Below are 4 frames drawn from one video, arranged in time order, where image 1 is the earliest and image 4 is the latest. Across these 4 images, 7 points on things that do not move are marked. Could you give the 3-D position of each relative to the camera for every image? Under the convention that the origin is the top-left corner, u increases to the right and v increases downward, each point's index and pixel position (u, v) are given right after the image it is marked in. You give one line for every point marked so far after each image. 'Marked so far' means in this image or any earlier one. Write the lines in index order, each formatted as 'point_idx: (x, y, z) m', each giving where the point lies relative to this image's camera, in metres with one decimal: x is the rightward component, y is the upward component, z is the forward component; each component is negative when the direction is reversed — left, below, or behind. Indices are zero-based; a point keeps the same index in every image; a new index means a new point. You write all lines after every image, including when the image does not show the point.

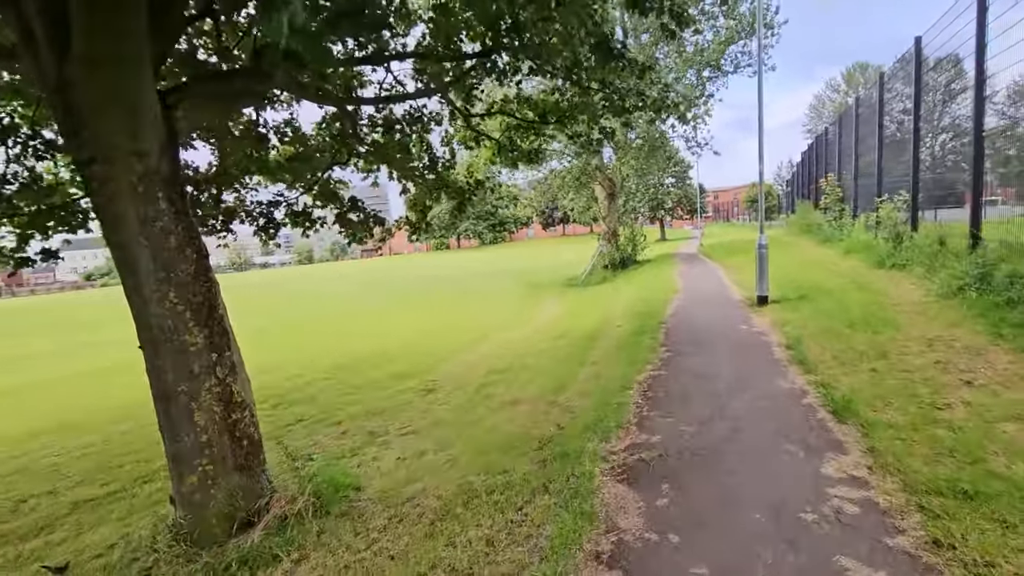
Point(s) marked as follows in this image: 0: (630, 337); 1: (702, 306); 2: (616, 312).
0: (+1.8, -0.8, +7.9) m
1: (+3.6, -0.3, +9.6) m
2: (+2.4, -0.6, +11.8) m
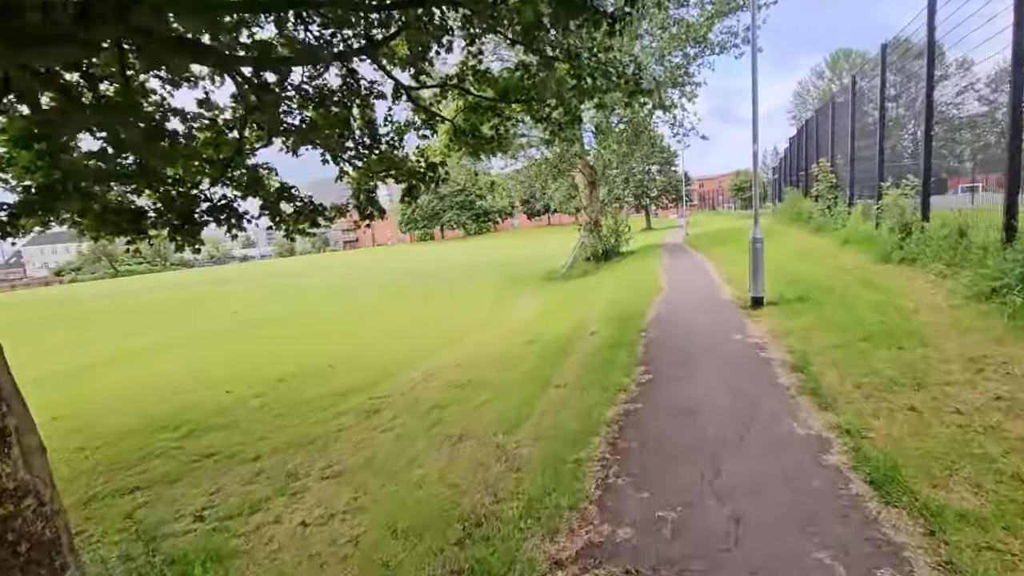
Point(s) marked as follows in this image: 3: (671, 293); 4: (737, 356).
0: (+1.2, -0.8, +6.7) m
1: (+3.0, -0.3, +8.4) m
2: (+1.7, -0.5, +10.5) m
3: (+3.1, -0.1, +9.9) m
4: (+2.5, -0.8, +5.6) m
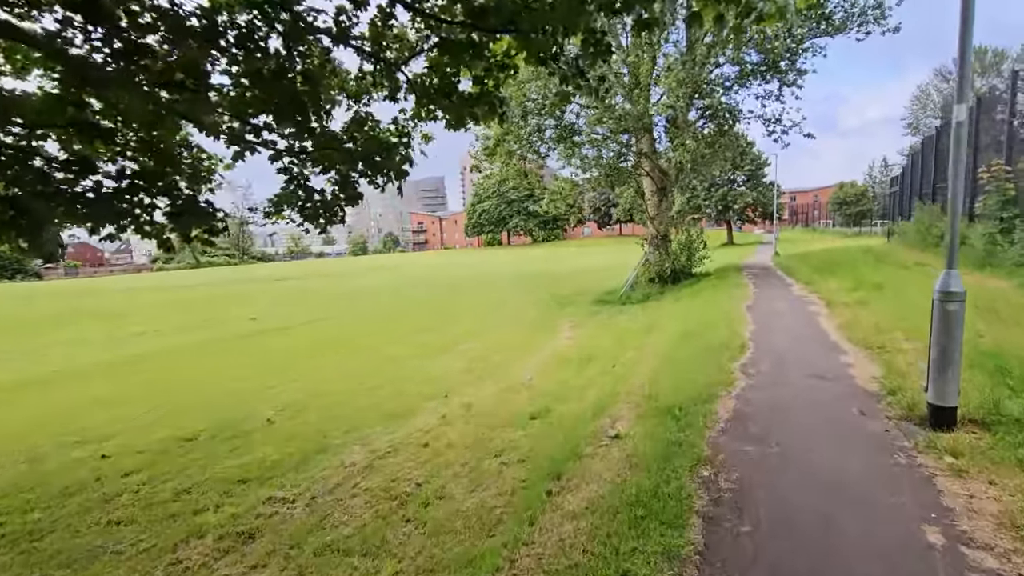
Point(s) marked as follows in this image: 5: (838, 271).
0: (+0.7, -1.5, +3.3) m
1: (+2.7, -1.1, +4.7) m
2: (+1.7, -1.3, +7.0) m
3: (+3.0, -0.9, +6.2) m
4: (+1.8, -1.5, +2.0) m
5: (+9.4, +0.5, +14.6) m
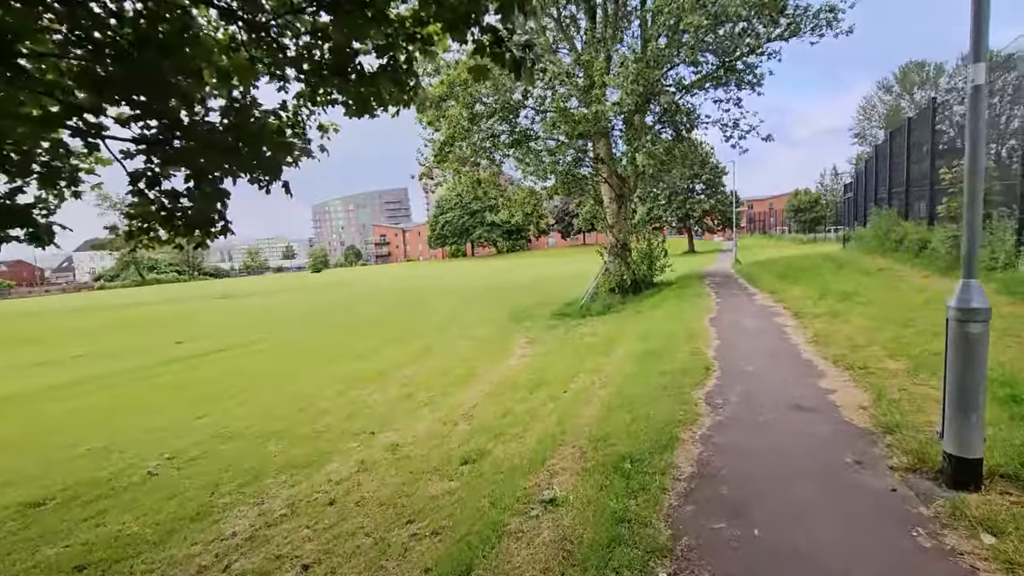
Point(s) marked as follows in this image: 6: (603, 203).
0: (+0.1, -1.6, +2.2) m
1: (+2.0, -1.2, +3.8) m
2: (+0.9, -1.4, +6.0) m
3: (+2.2, -1.1, +5.3) m
4: (+1.3, -1.5, +1.0) m
5: (+8.0, +0.3, +14.1) m
6: (+3.5, +3.2, +19.3) m
